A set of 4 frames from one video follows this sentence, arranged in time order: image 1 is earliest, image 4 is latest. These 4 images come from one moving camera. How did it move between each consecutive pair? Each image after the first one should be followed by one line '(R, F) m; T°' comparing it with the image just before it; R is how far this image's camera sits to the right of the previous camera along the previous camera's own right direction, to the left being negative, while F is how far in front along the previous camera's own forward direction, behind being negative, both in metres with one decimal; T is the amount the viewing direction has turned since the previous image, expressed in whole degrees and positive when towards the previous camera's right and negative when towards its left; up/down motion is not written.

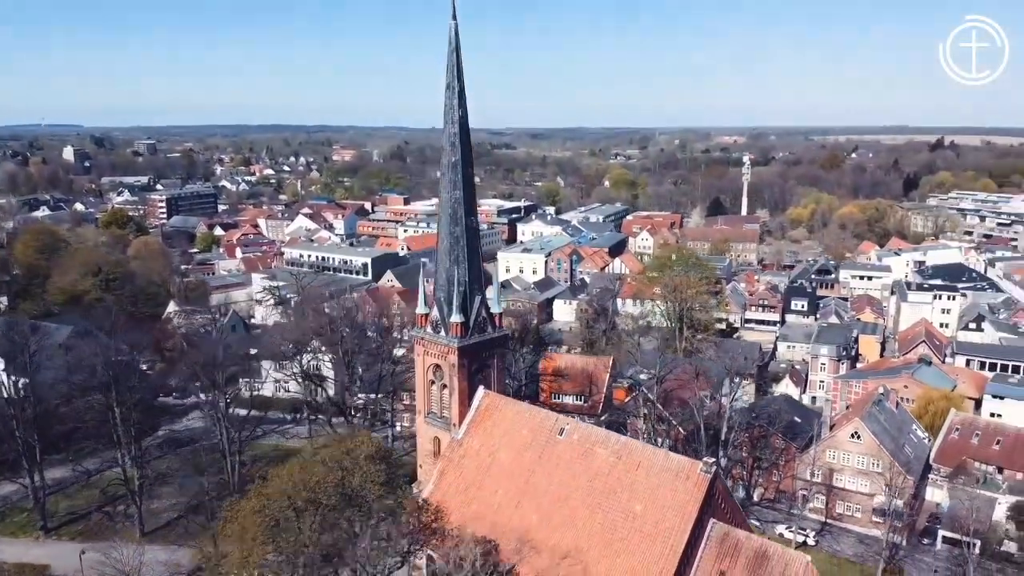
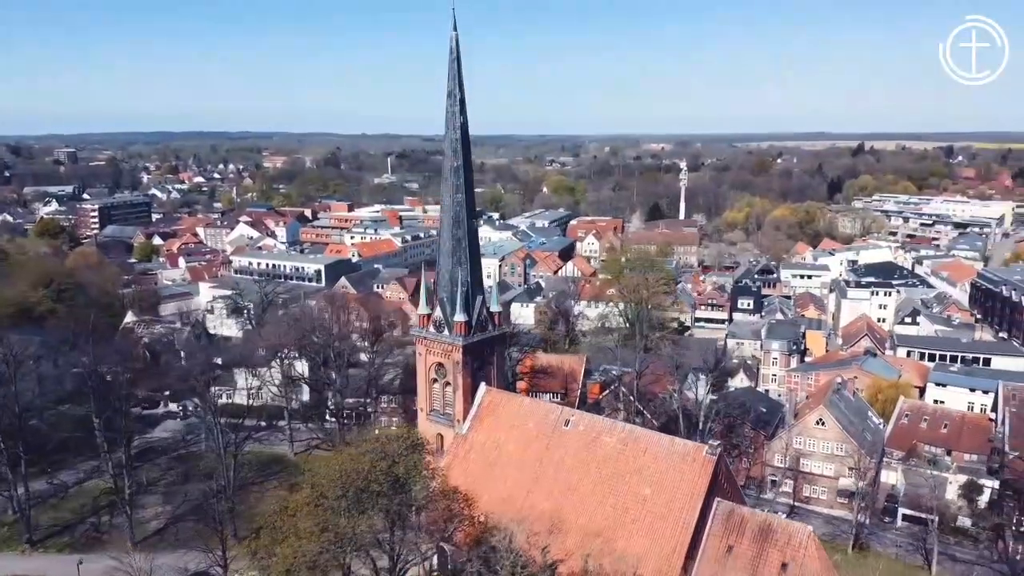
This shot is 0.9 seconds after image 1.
(-2.0, -0.8) m; +5°
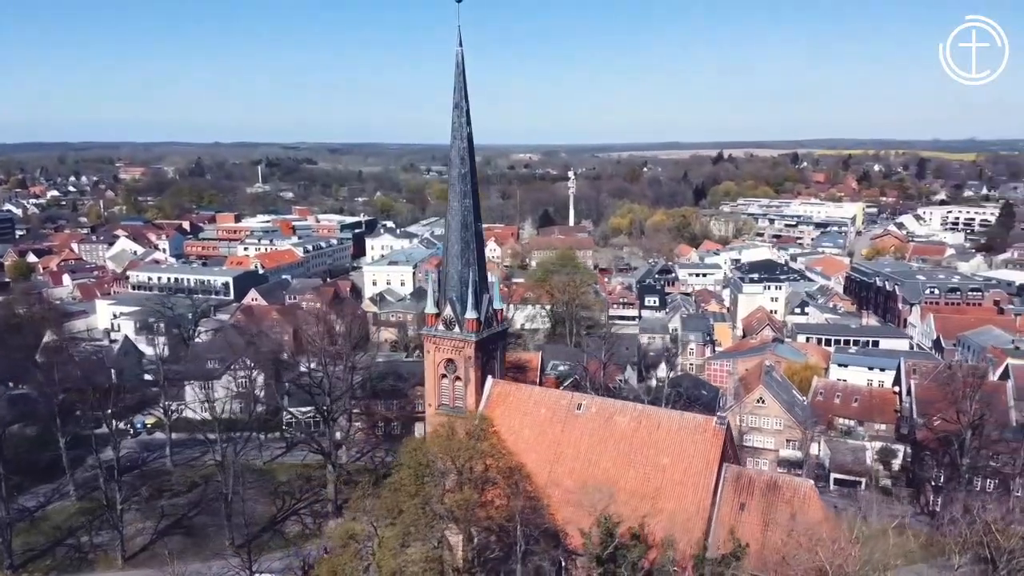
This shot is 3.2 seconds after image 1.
(-4.4, -1.3) m; +10°
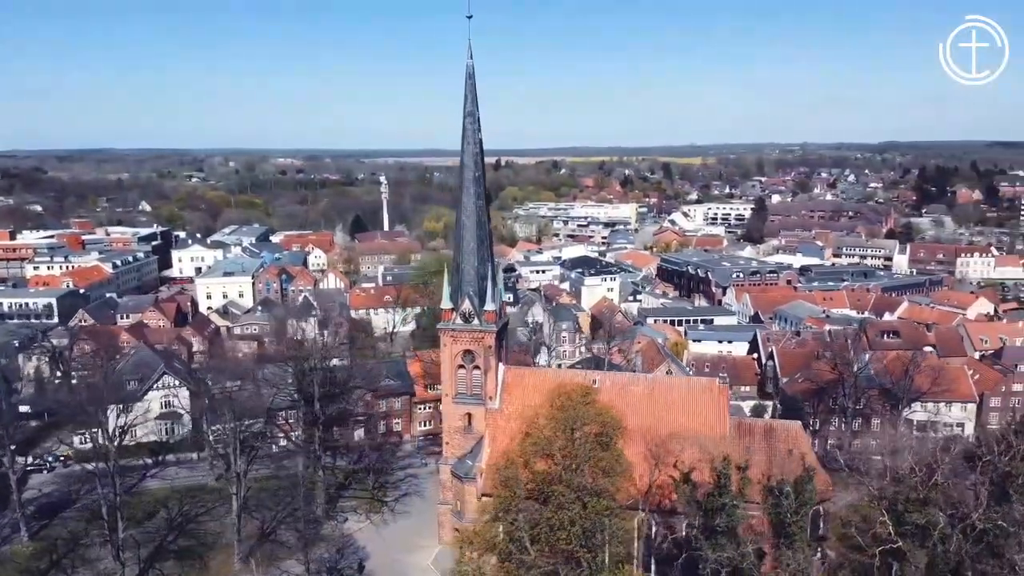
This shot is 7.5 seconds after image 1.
(-8.5, -1.0) m; +17°
